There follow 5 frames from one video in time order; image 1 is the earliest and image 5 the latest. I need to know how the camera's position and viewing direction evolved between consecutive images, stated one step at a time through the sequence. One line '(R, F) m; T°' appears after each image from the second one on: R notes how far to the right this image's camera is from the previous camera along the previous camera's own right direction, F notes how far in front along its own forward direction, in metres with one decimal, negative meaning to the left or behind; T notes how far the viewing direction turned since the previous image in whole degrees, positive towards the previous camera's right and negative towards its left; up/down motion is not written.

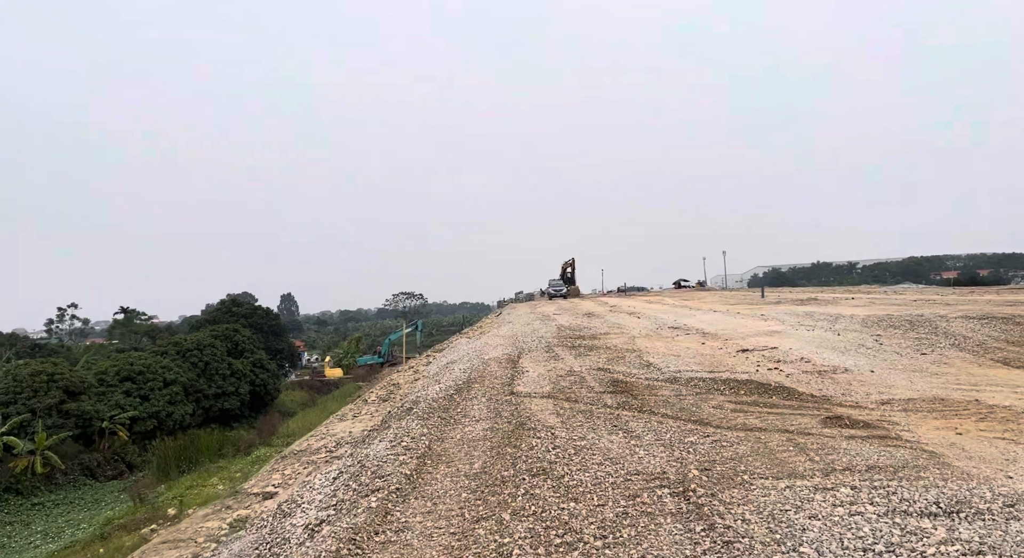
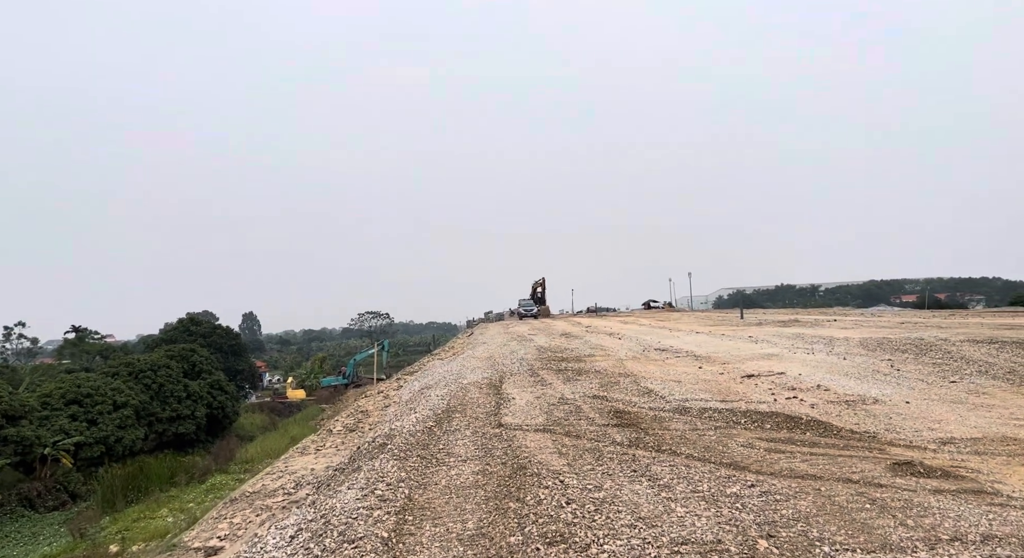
(-0.4, +1.8) m; +2°
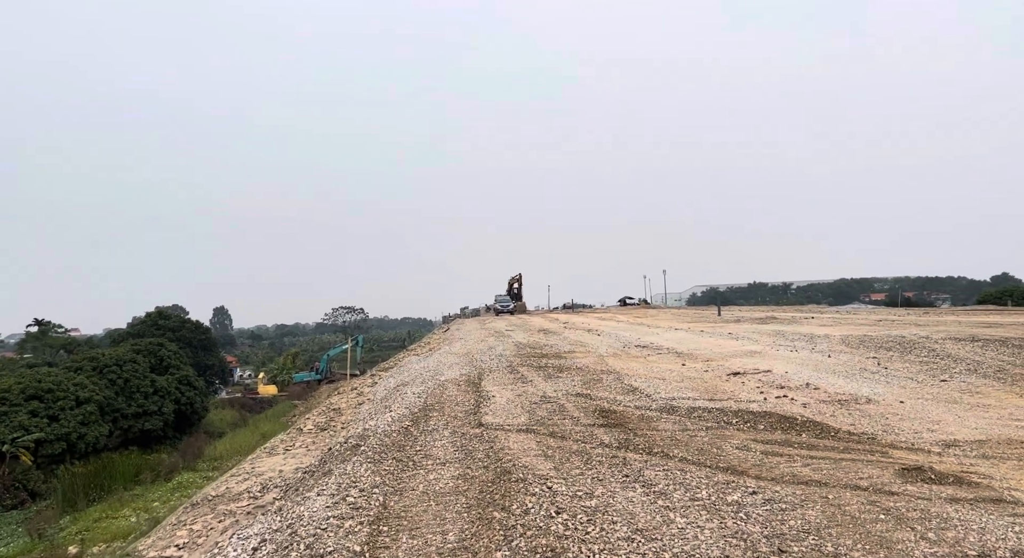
(-0.1, +0.6) m; +2°
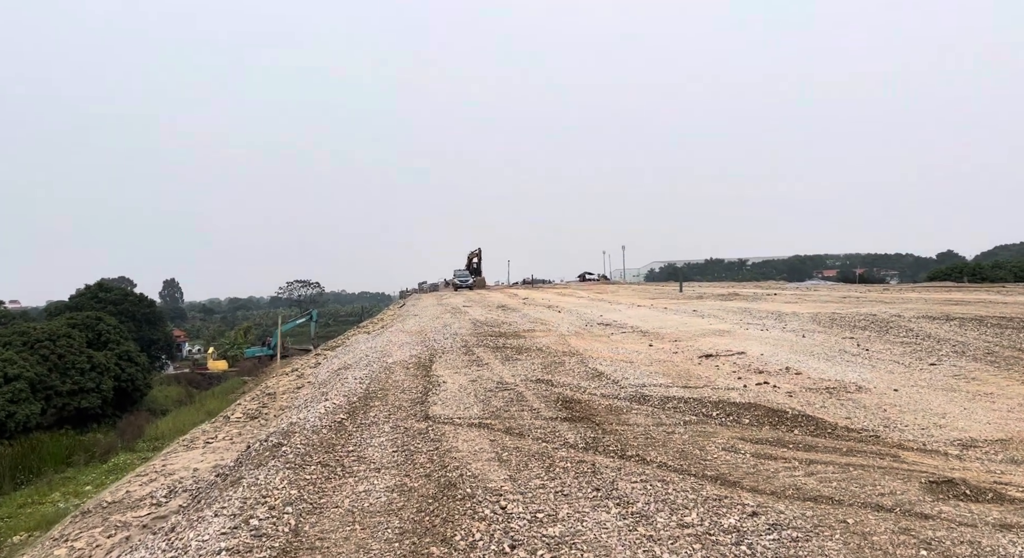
(+0.1, +1.6) m; +3°
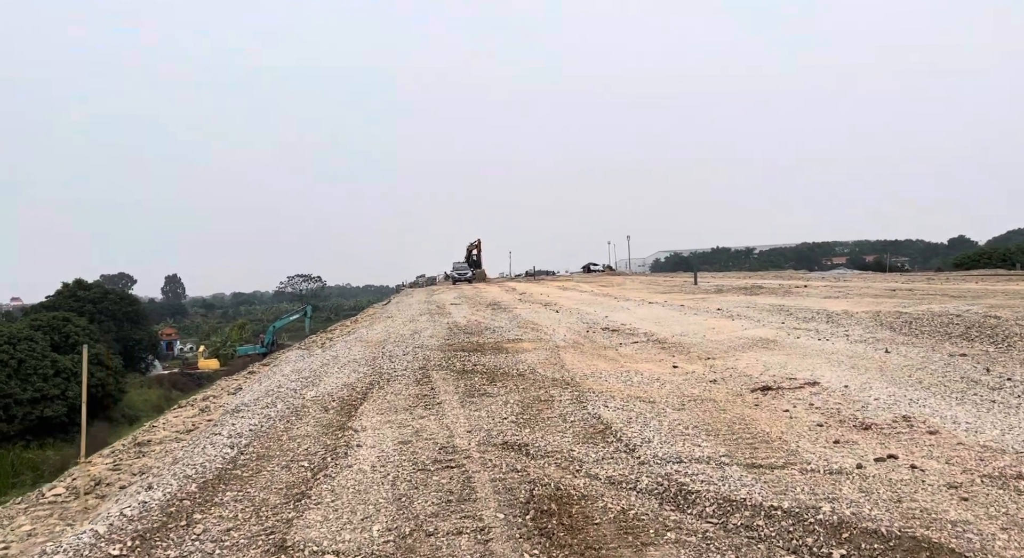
(+0.6, +5.1) m; 0°
